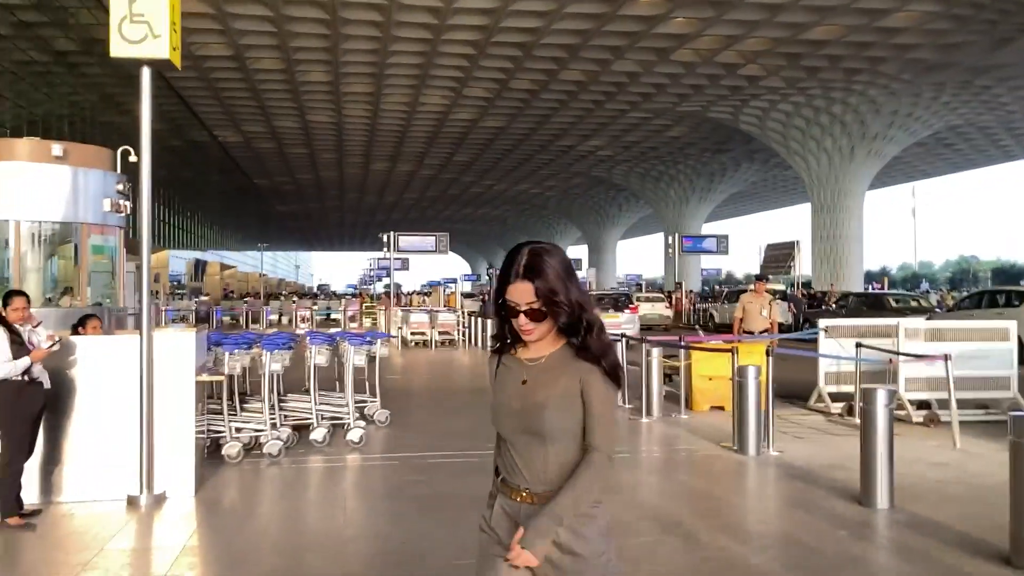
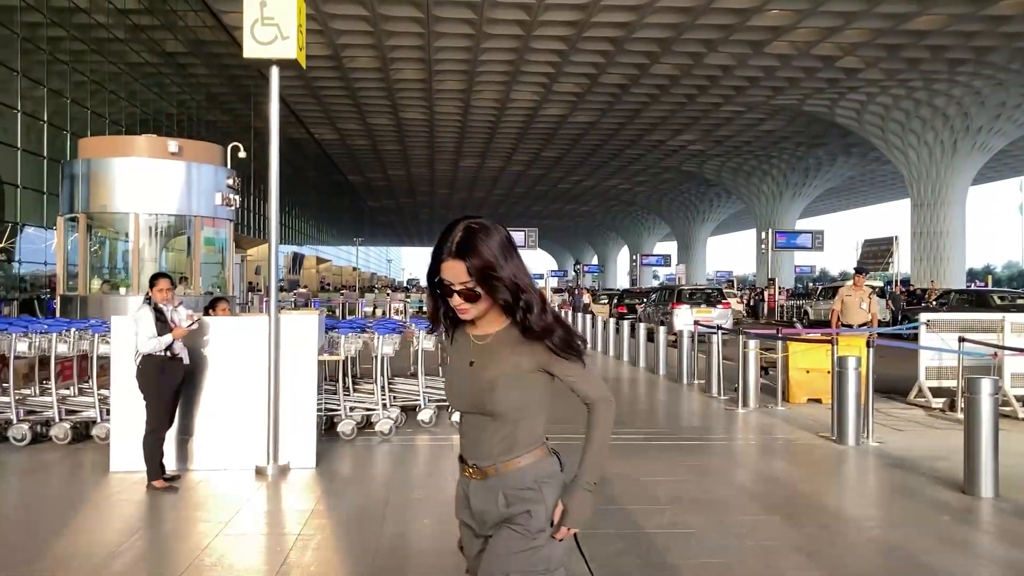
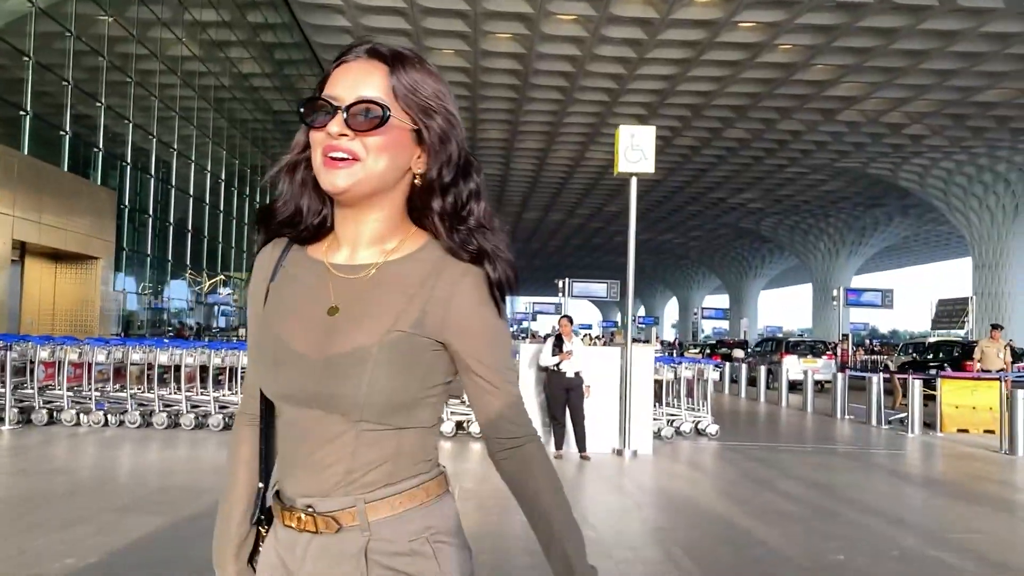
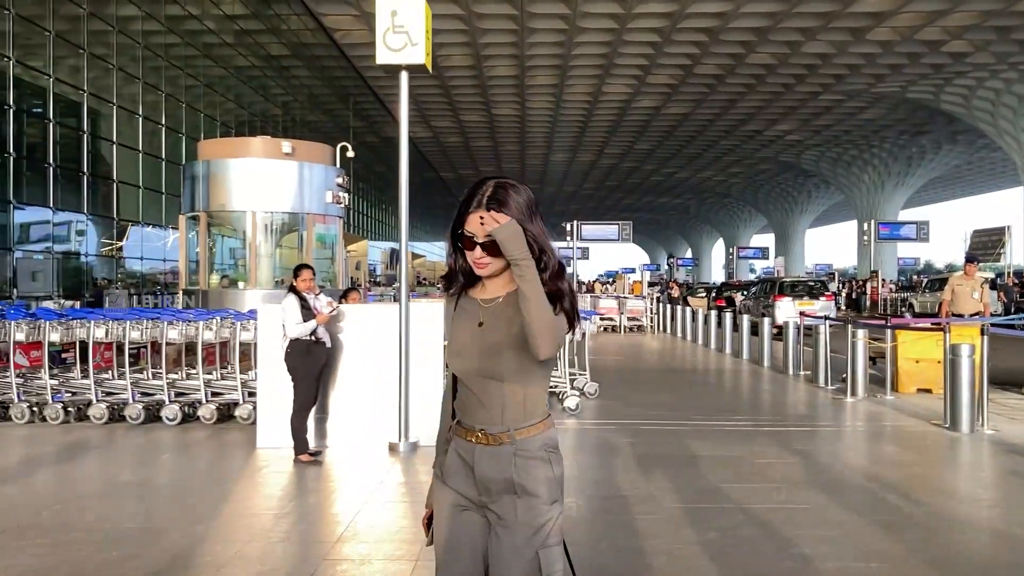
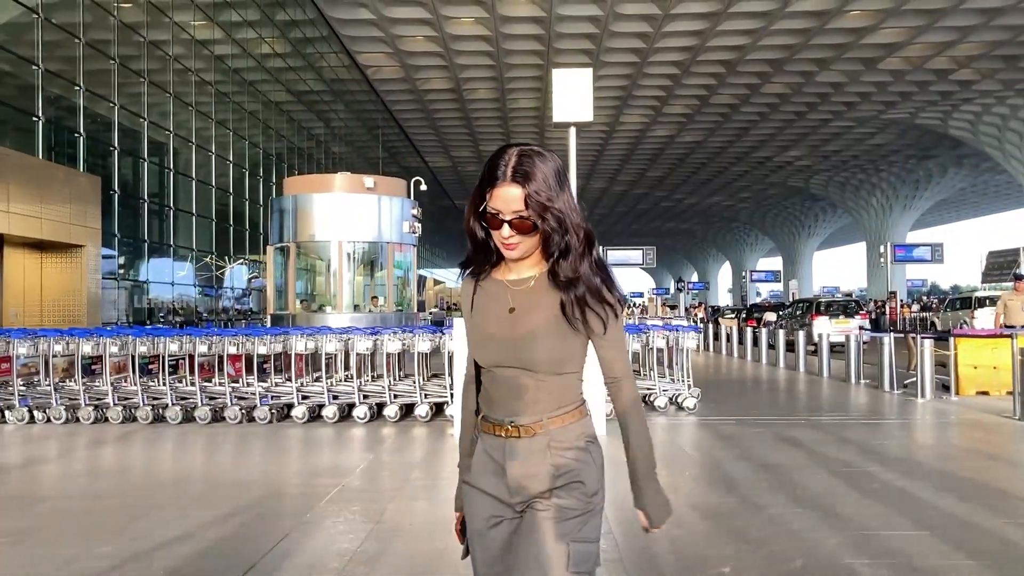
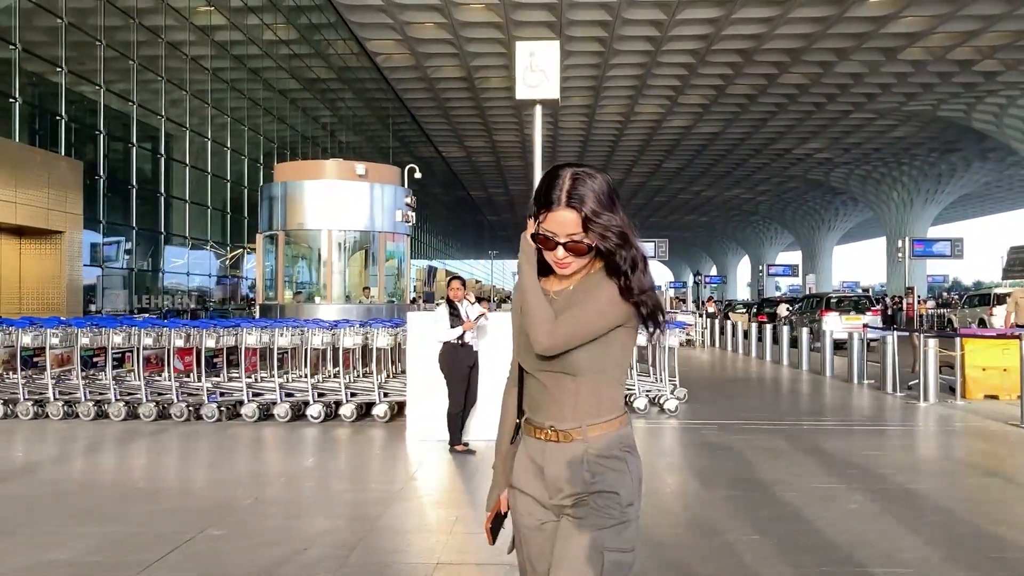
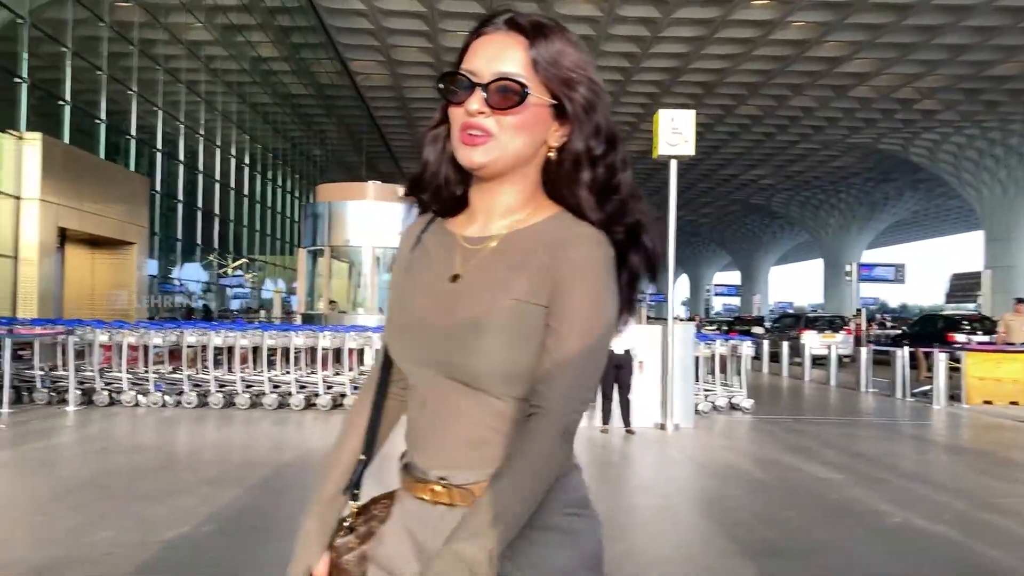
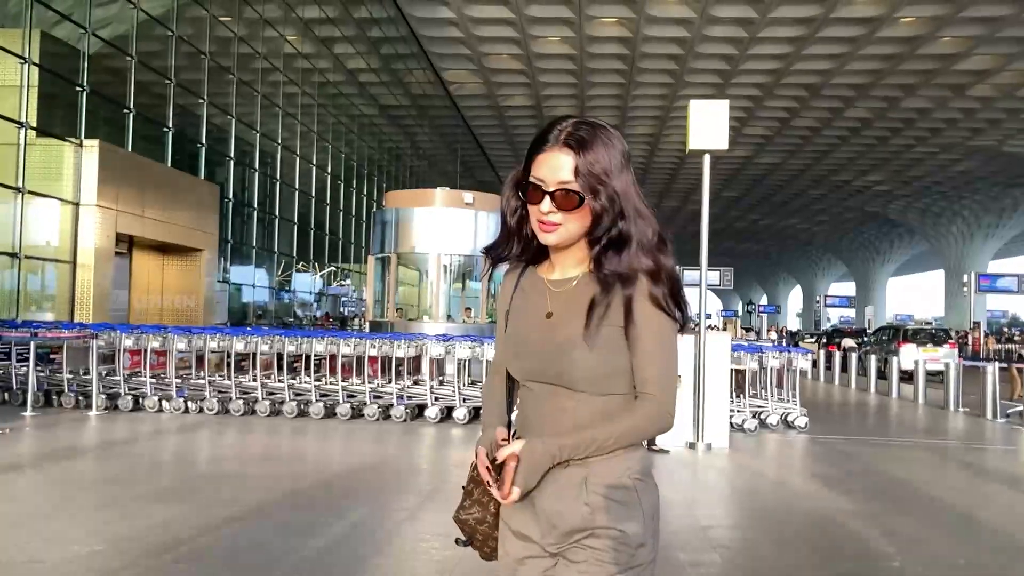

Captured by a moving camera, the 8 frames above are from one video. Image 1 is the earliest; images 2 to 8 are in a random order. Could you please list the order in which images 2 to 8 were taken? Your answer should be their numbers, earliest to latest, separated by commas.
2, 4, 6, 5, 8, 3, 7
